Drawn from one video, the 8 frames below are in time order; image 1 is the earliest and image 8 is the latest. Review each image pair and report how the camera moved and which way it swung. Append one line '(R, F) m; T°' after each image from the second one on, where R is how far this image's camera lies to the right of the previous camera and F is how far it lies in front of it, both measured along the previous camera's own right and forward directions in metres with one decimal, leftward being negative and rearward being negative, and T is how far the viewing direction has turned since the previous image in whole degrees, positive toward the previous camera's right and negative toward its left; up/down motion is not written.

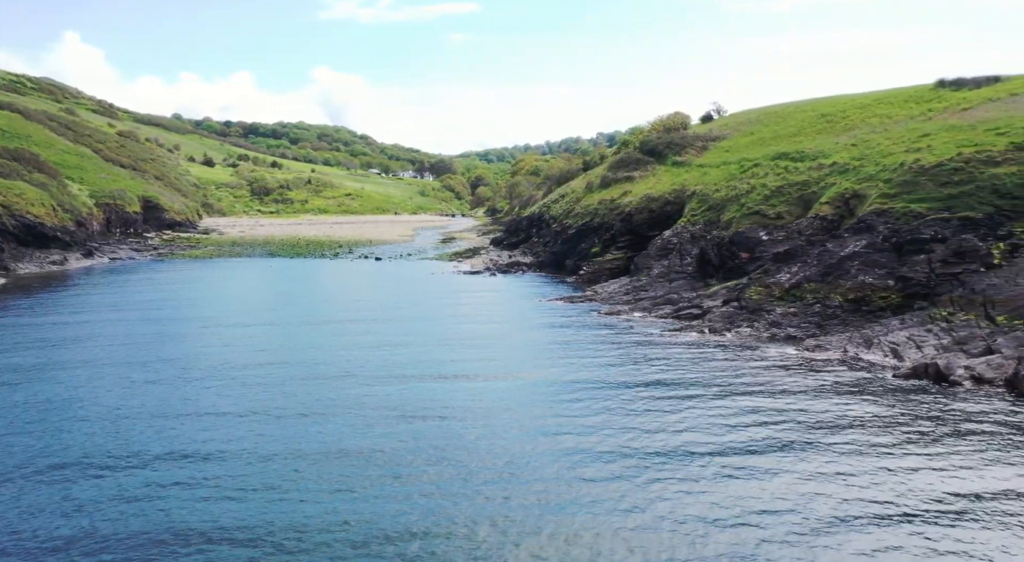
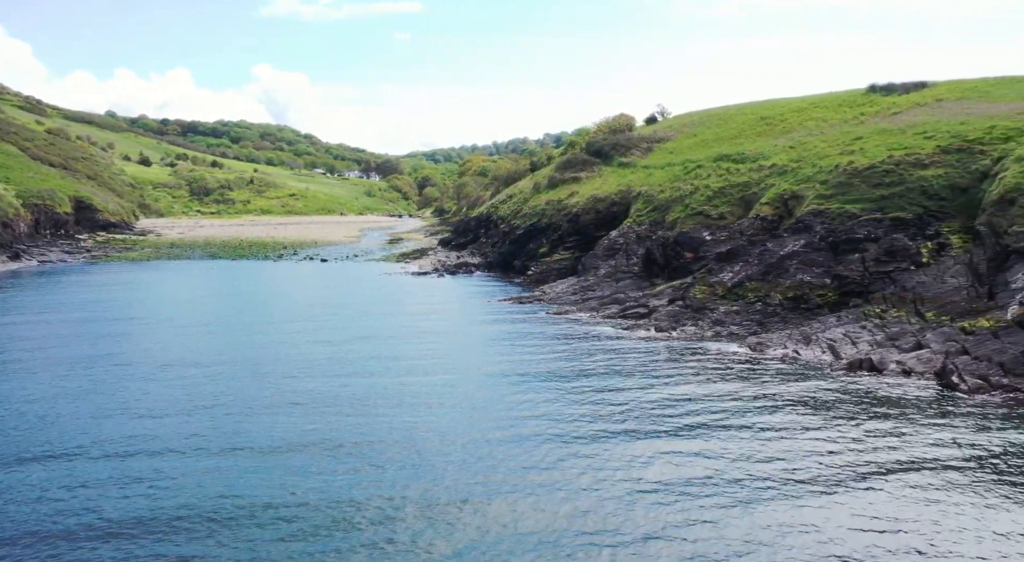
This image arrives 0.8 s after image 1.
(0.0, -0.9) m; +4°
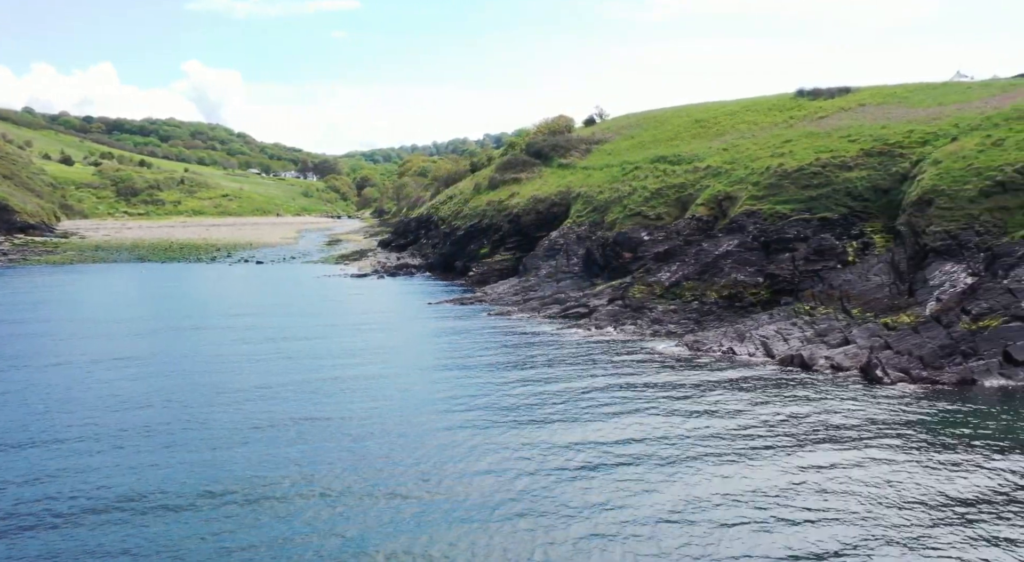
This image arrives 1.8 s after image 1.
(+0.2, -0.5) m; +4°
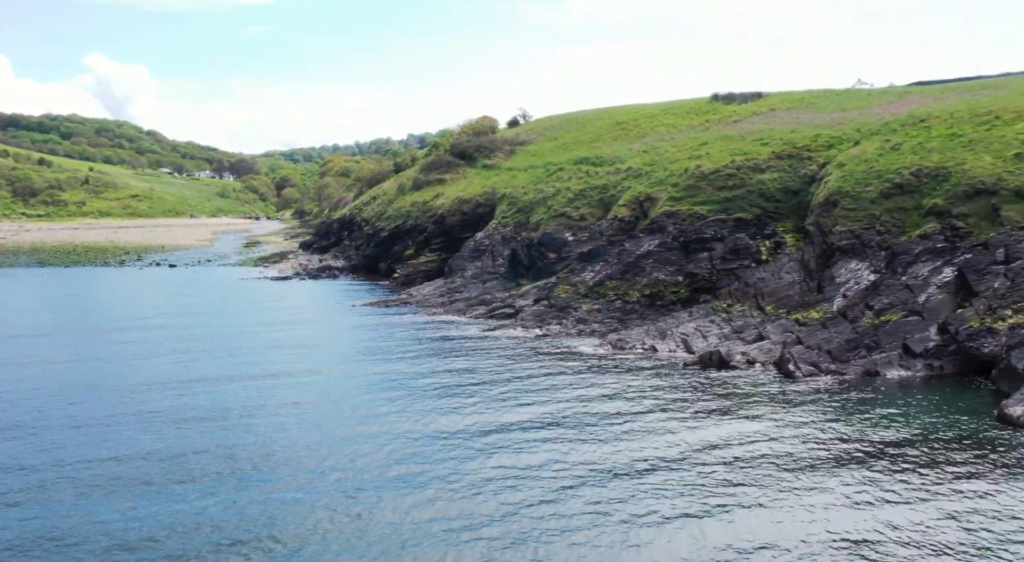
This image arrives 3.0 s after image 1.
(+0.1, -0.6) m; +5°
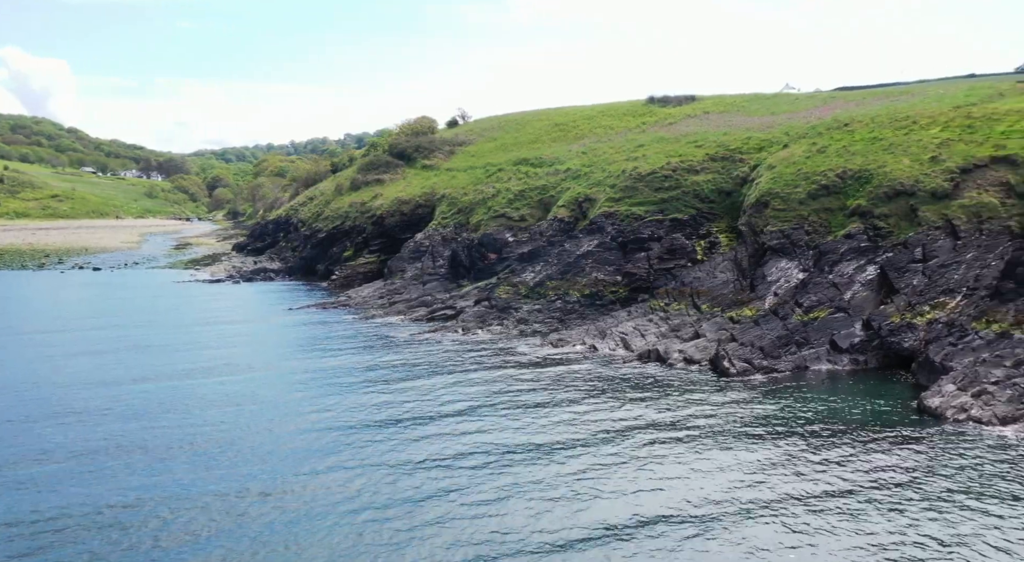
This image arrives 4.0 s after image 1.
(0.0, -0.4) m; +4°
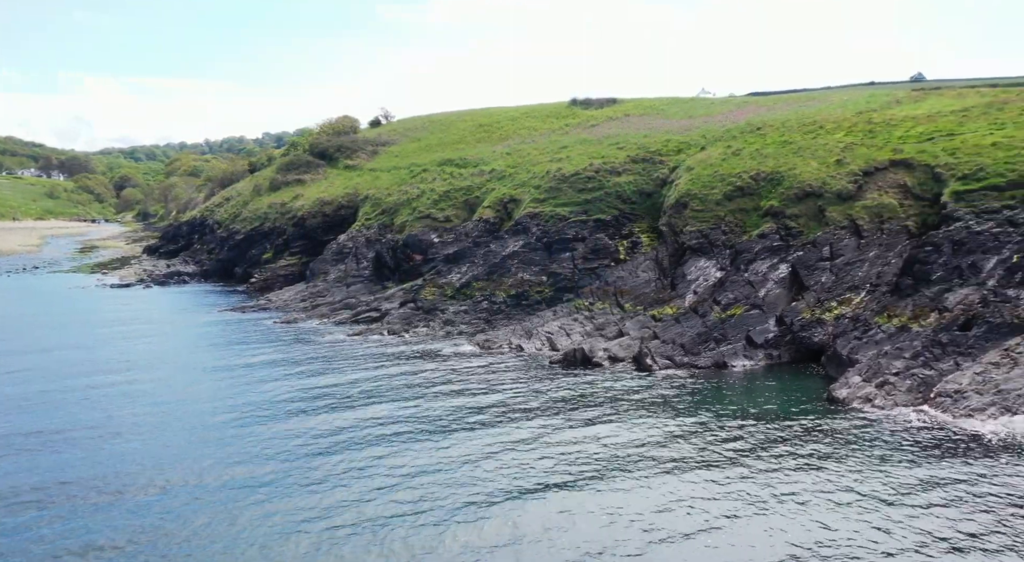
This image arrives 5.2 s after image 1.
(0.0, -0.5) m; +5°
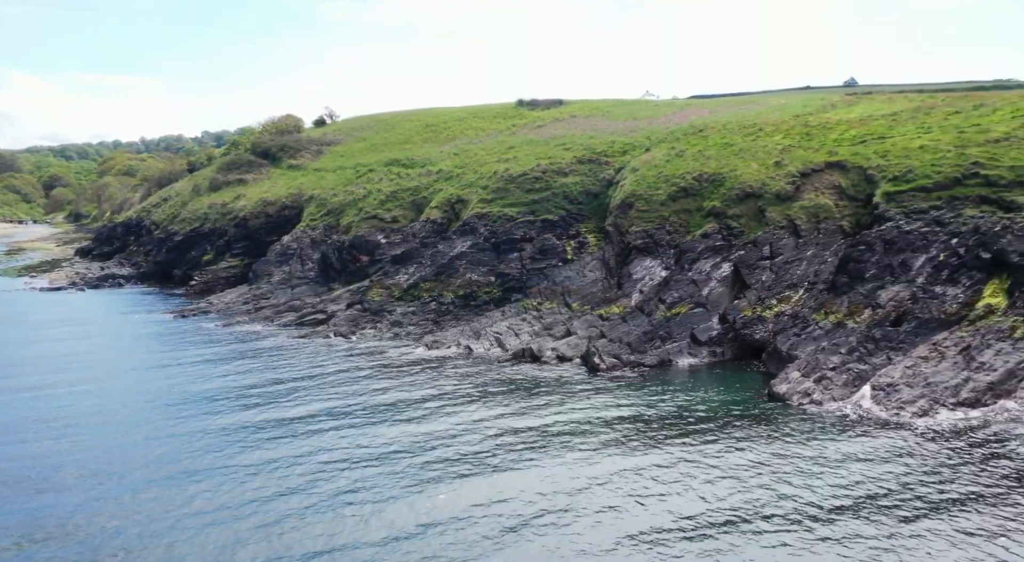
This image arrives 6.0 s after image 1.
(0.0, -0.3) m; +3°
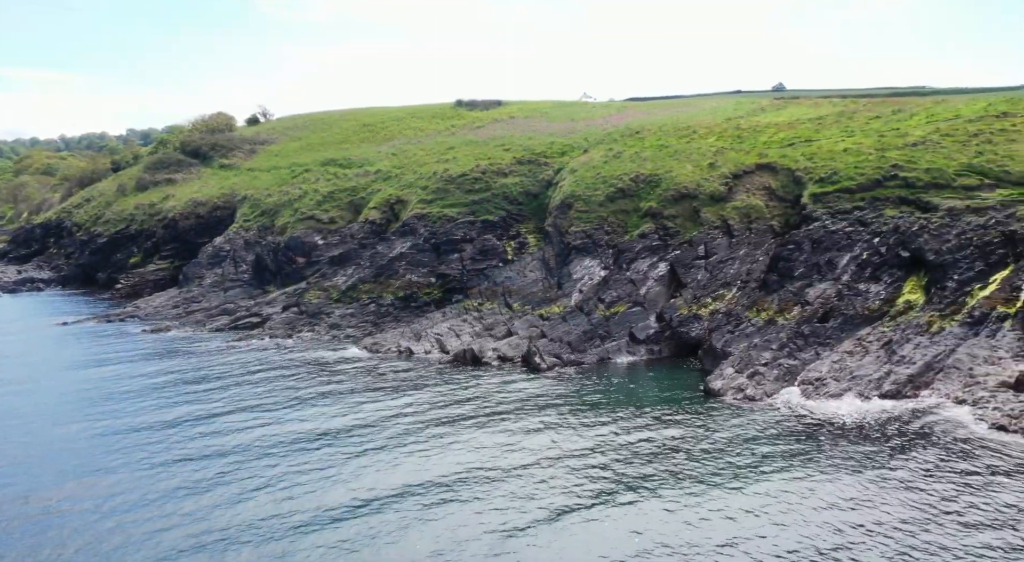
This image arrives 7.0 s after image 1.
(0.0, -0.3) m; +4°
